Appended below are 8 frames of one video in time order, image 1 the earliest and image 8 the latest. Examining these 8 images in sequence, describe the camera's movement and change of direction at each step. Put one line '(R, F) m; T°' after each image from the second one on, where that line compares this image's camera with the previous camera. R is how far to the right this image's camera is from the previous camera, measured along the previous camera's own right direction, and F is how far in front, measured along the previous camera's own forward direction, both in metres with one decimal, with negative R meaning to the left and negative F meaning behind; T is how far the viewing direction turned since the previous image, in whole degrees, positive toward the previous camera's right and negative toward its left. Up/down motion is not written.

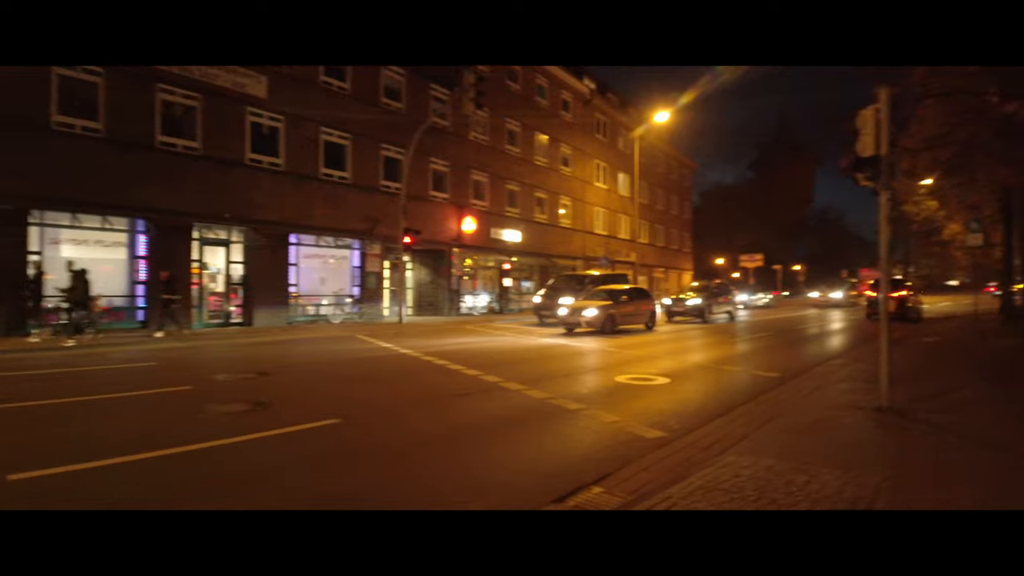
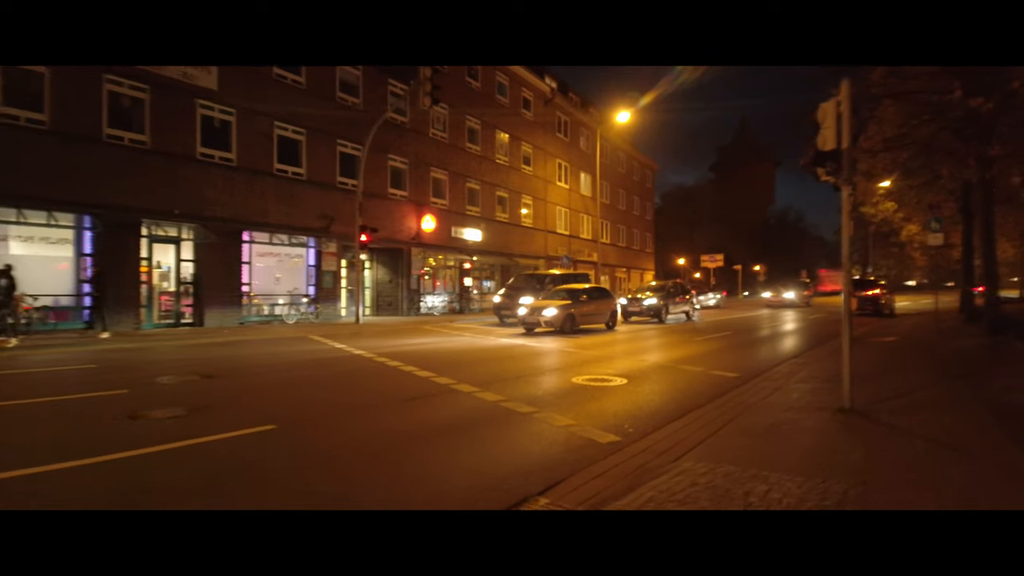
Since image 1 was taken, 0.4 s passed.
(+0.2, +0.4) m; +3°
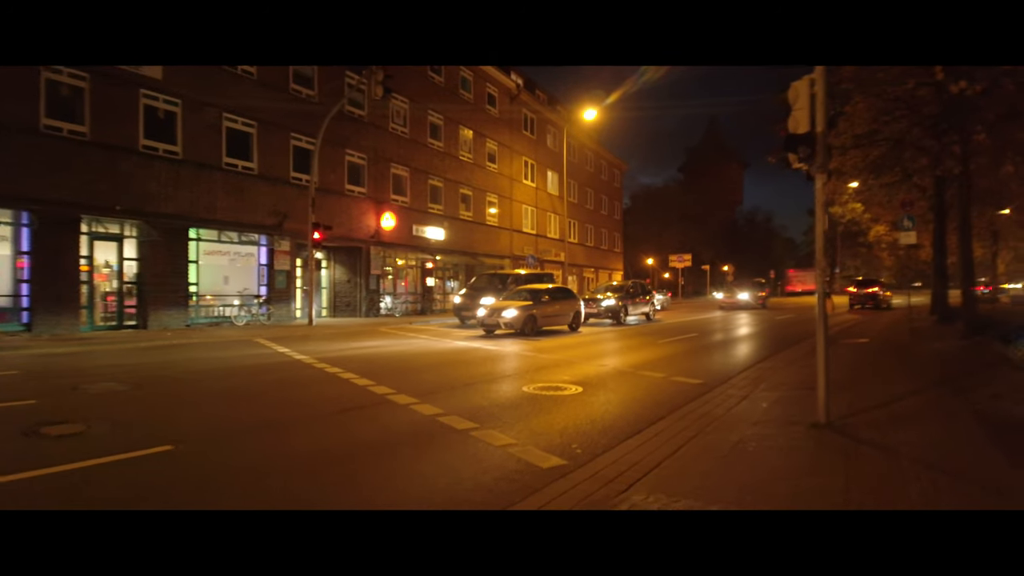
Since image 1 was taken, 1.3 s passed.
(+0.4, +0.9) m; +2°
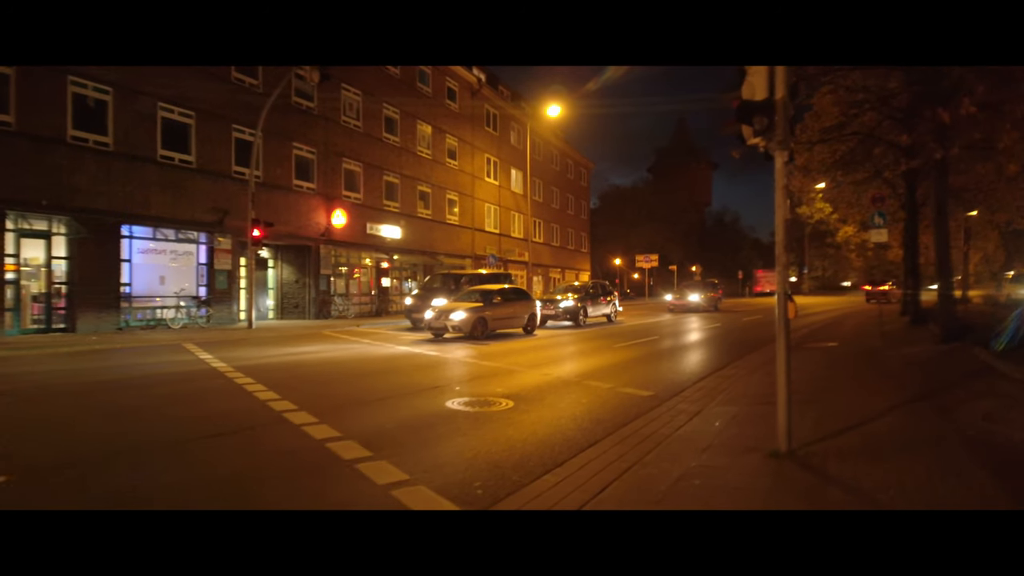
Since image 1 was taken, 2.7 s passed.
(+0.6, +1.2) m; +2°
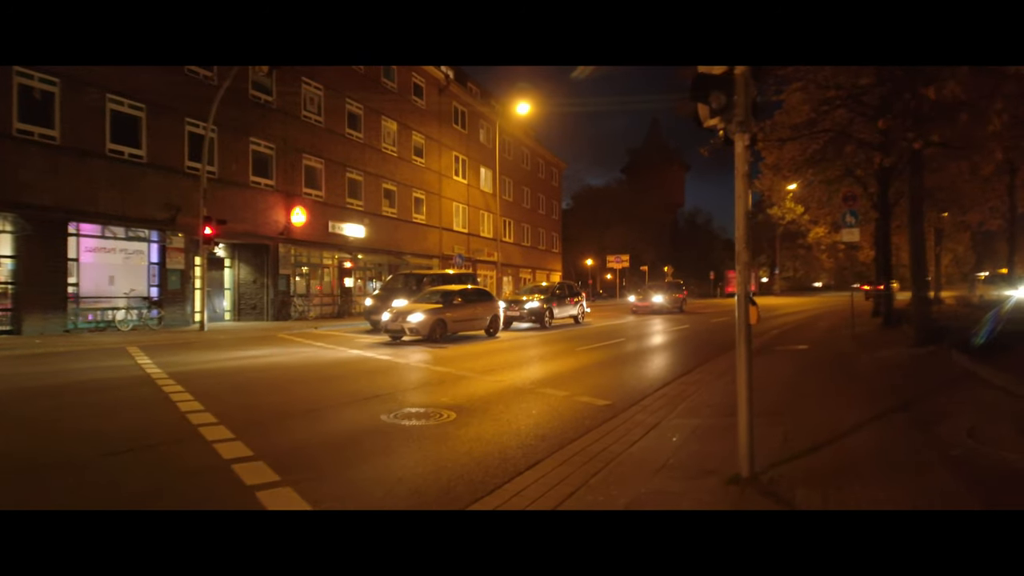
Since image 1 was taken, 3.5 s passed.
(+0.3, +0.7) m; +2°
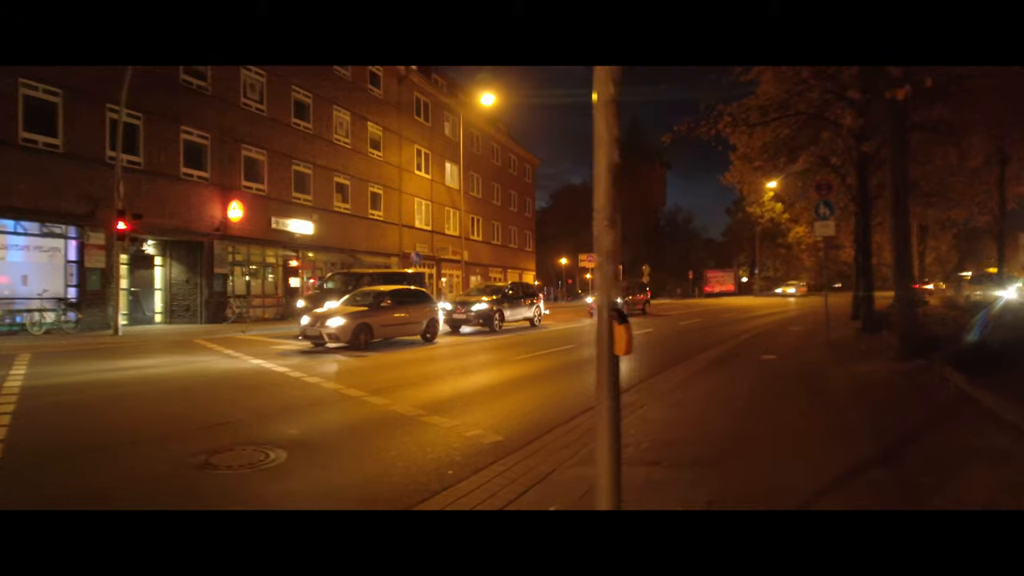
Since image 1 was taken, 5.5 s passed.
(+1.1, +1.8) m; +1°
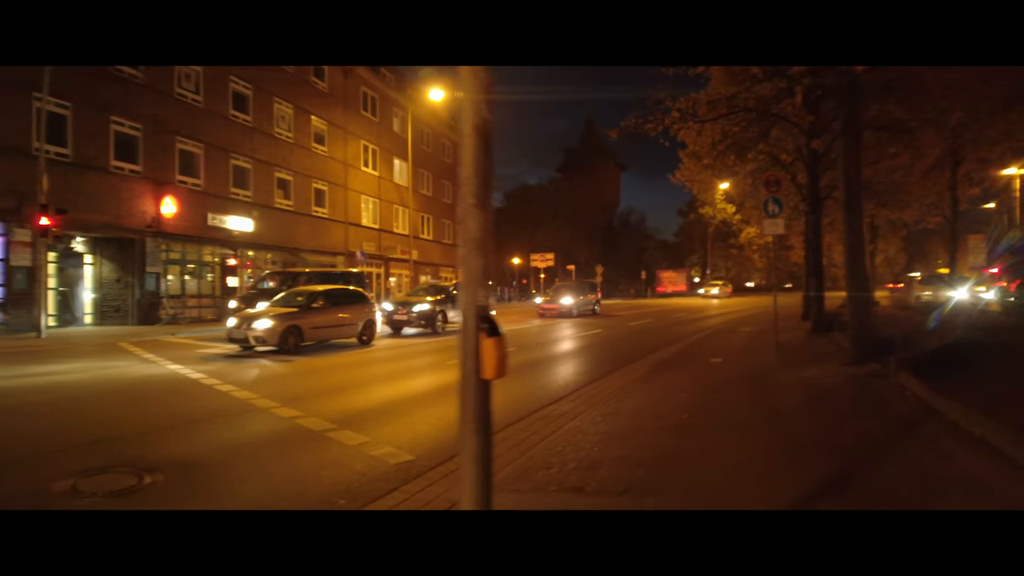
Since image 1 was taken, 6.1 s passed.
(+0.3, +0.6) m; +4°
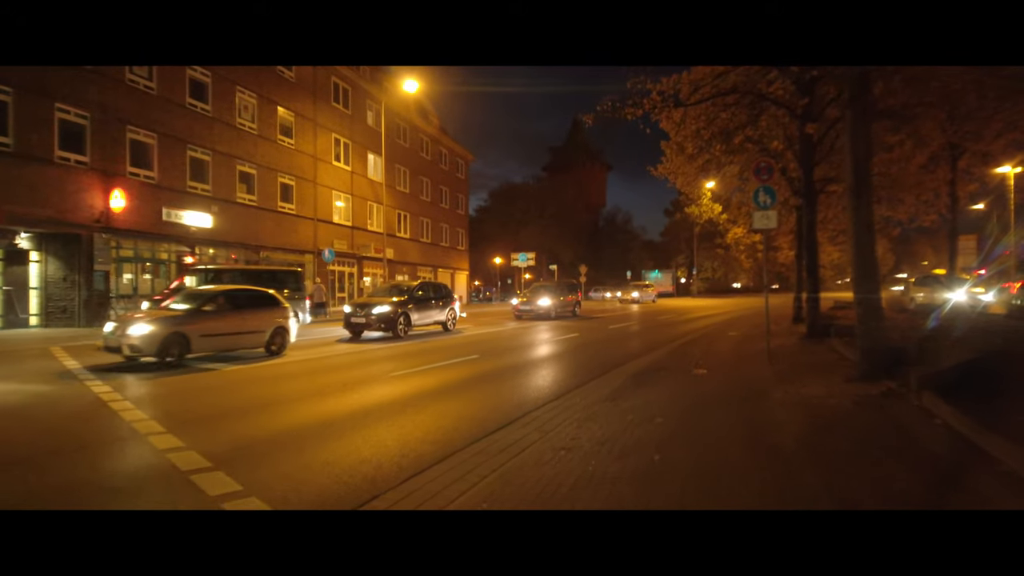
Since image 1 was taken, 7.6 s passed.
(+0.4, +1.3) m; +1°
